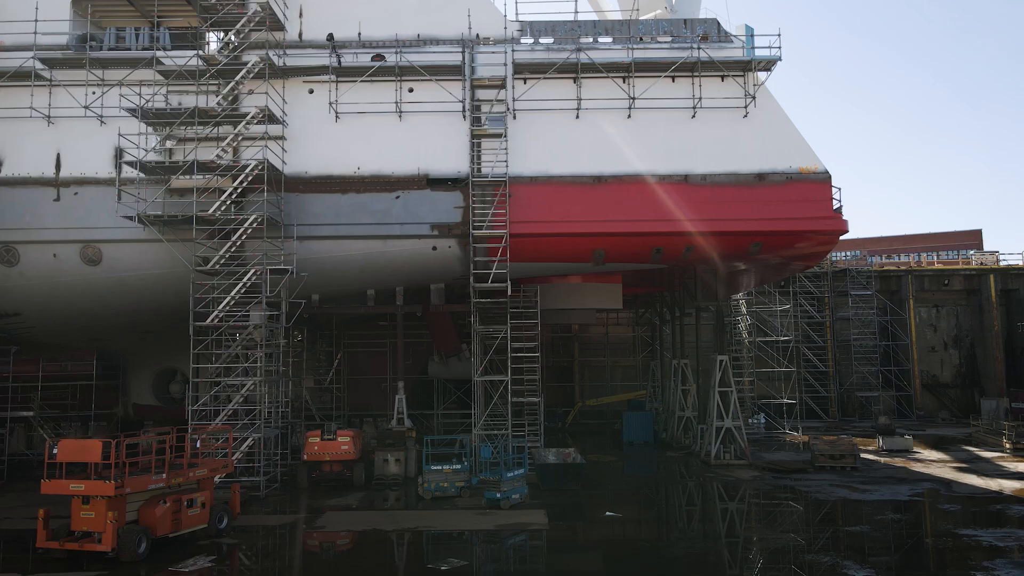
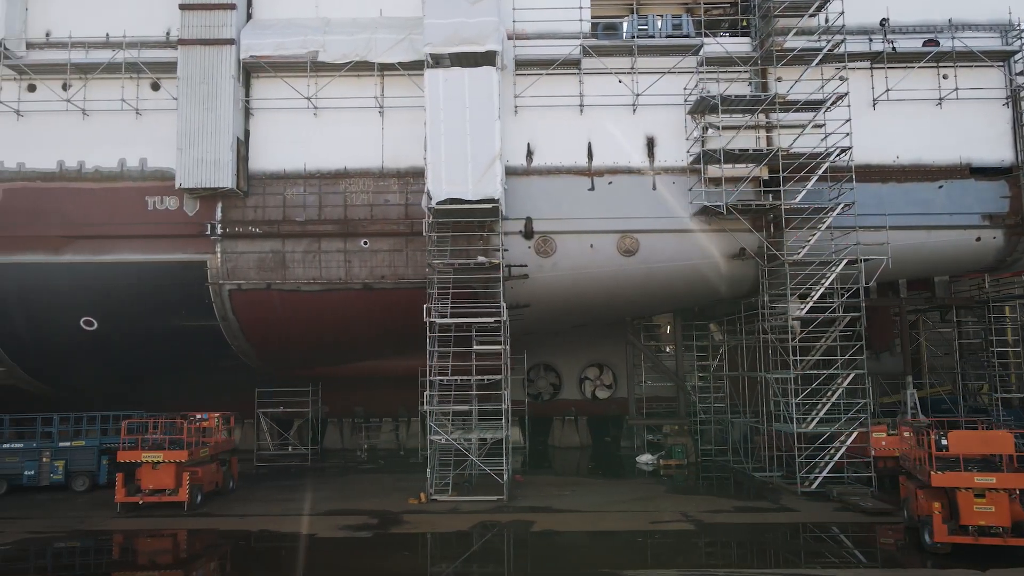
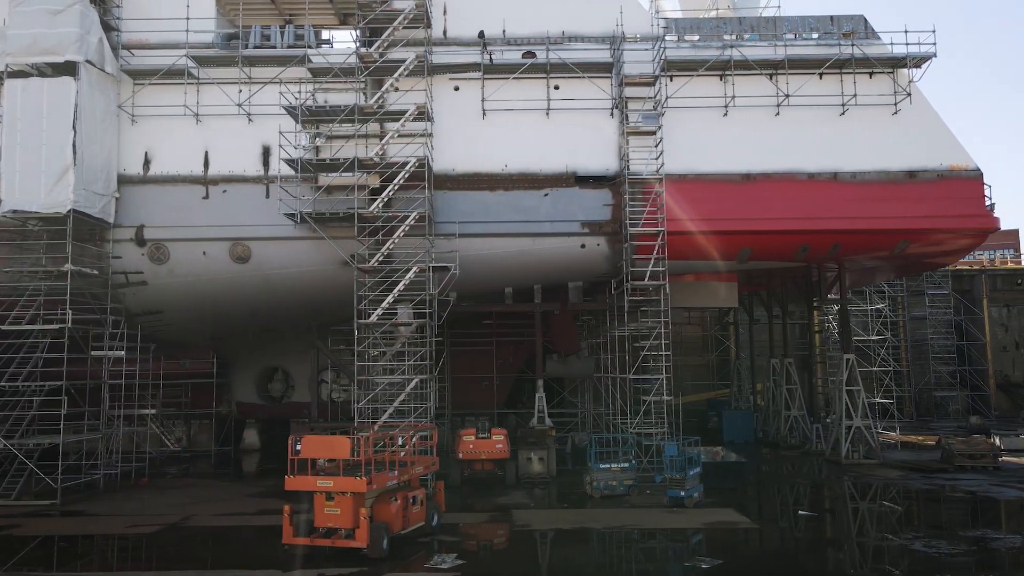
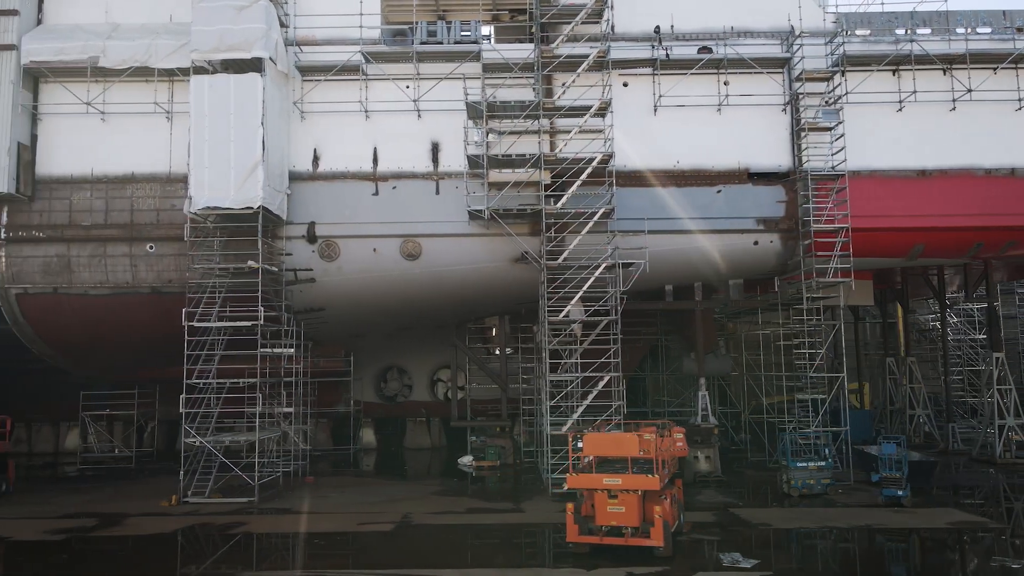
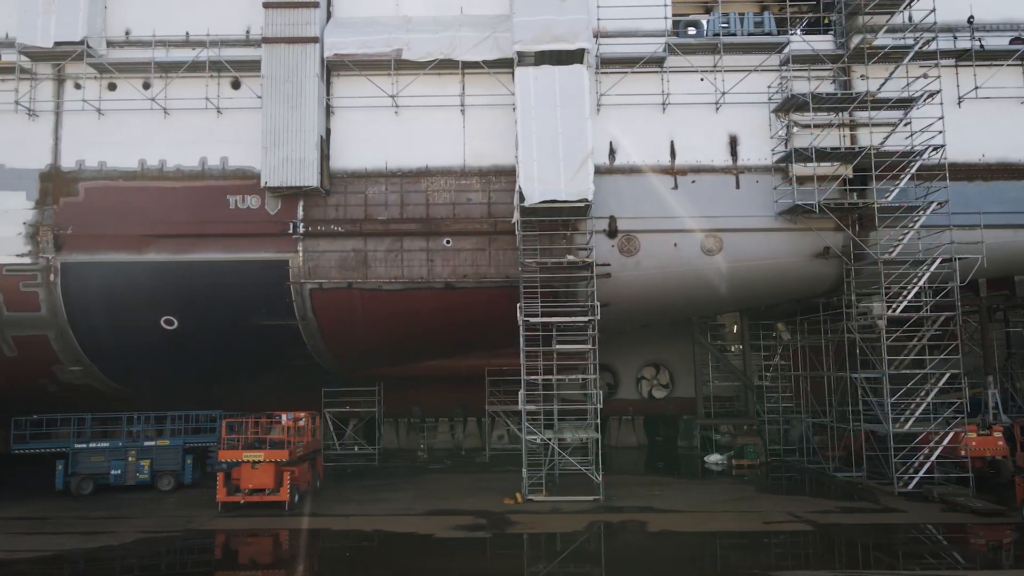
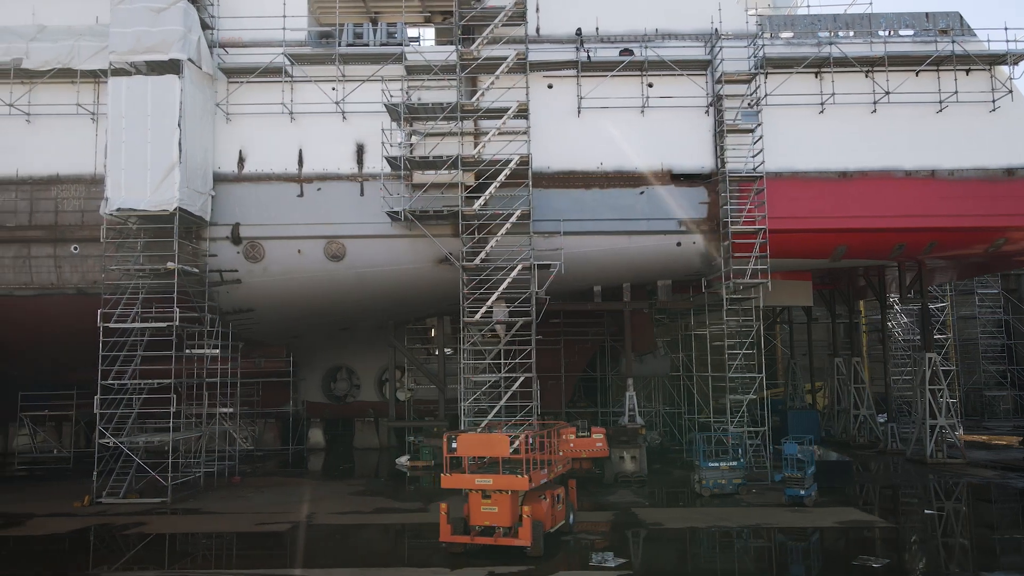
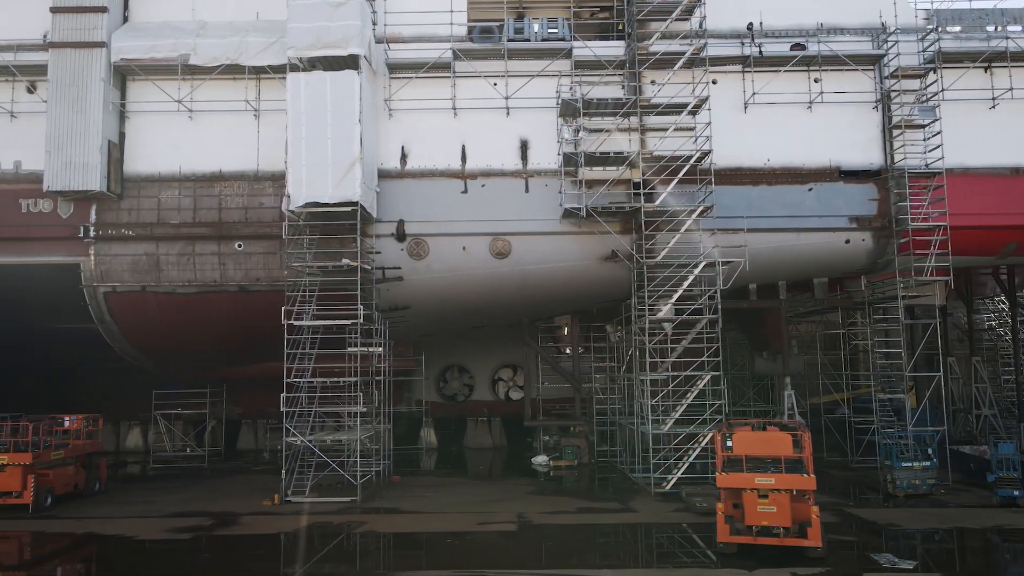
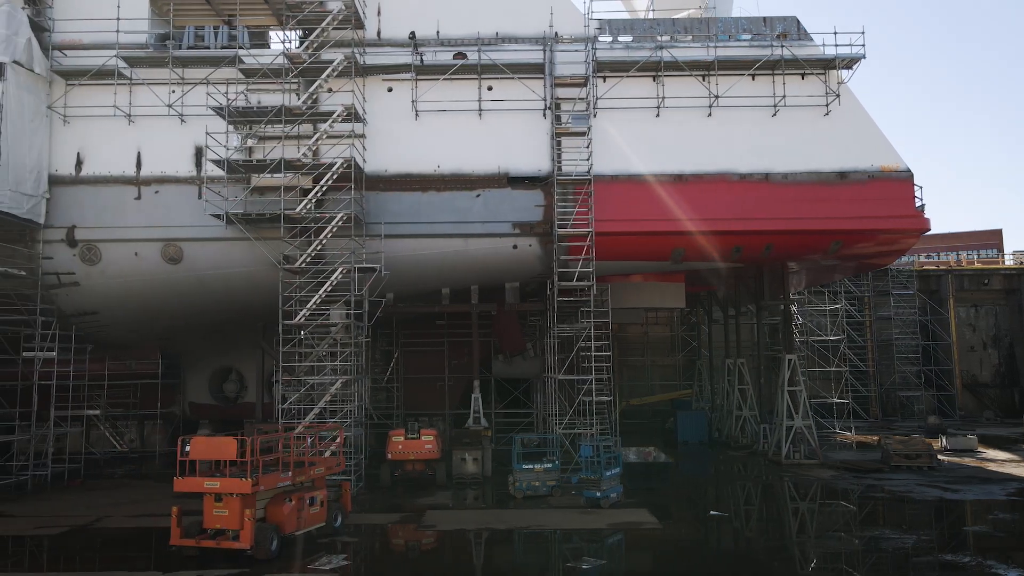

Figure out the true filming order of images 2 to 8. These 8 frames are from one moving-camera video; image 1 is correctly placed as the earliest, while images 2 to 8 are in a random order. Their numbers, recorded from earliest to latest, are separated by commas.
8, 3, 6, 4, 7, 2, 5
